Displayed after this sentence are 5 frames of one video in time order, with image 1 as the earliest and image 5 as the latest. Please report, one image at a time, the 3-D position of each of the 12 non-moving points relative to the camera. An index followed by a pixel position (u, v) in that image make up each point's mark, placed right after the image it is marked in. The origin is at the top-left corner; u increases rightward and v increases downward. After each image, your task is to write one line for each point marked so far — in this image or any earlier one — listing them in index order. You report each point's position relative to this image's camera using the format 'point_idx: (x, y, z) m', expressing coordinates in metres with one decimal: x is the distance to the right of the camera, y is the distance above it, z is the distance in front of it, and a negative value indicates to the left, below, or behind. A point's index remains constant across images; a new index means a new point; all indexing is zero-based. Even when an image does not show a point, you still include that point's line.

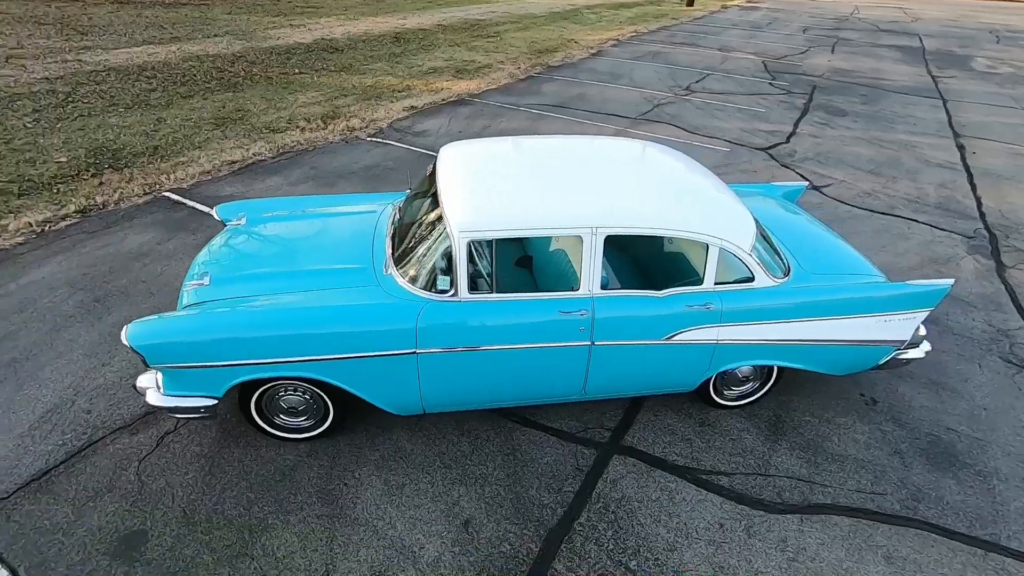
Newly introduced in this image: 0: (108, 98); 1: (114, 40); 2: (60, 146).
0: (-8.4, +4.0, +11.2) m
1: (-11.8, +7.4, +16.1) m
2: (-7.4, +2.3, +8.8) m
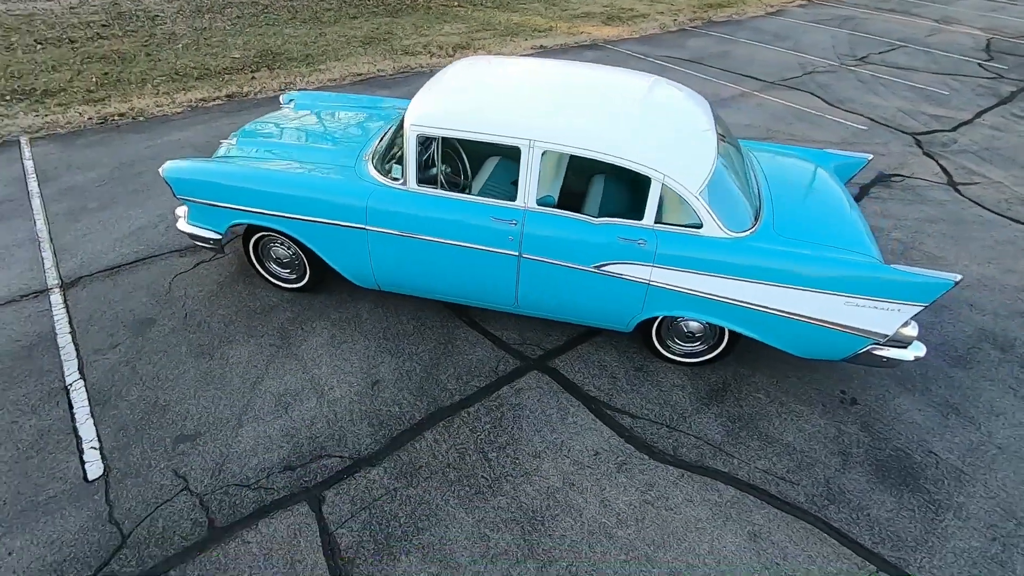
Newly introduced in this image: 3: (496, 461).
0: (-5.3, +6.7, +13.1) m
1: (-6.4, +11.0, +18.3) m
2: (-5.3, +4.8, +10.6) m
3: (-0.1, -1.1, +3.5) m
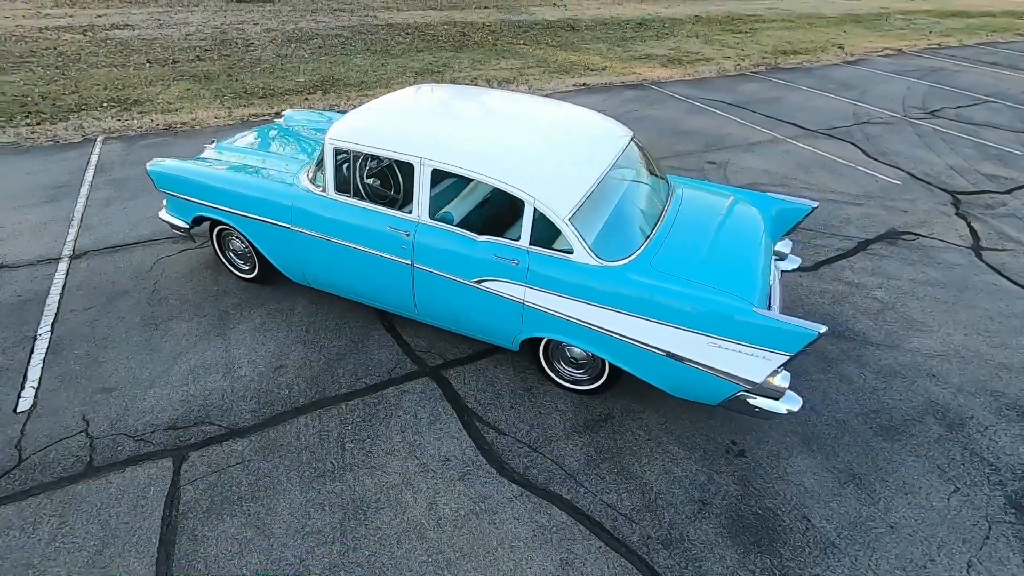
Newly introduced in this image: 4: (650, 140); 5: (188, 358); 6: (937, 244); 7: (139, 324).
0: (-3.8, +6.5, +14.4) m
1: (-3.6, +10.5, +20.0) m
2: (-4.5, +4.8, +11.9) m
3: (-1.1, -1.1, +3.7) m
4: (+2.3, +2.5, +9.1) m
5: (-2.6, -0.6, +4.4) m
6: (+5.2, +0.5, +6.6) m
7: (-3.3, -0.3, +4.7) m
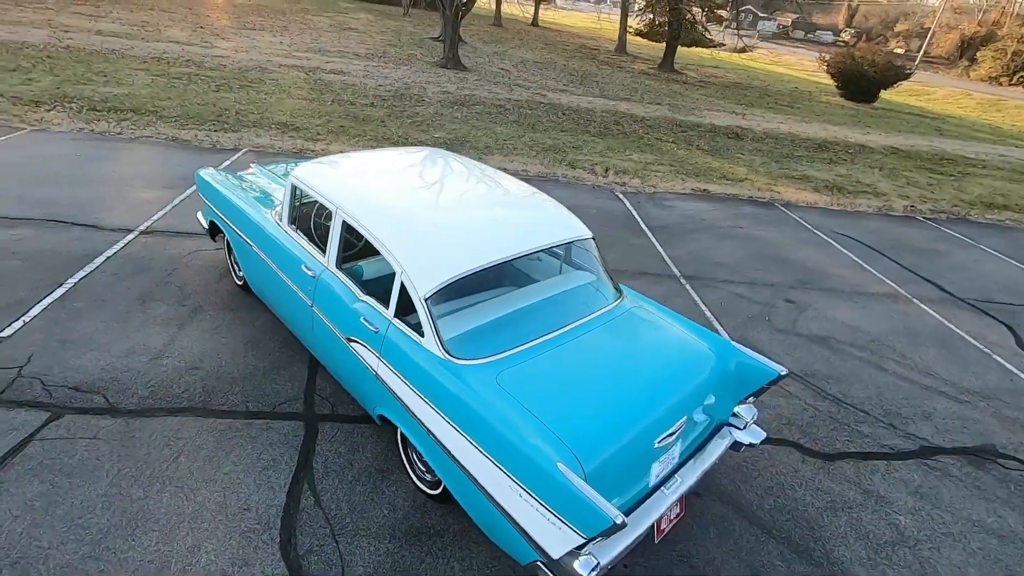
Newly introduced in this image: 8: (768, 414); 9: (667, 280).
0: (+0.3, +4.9, +15.4) m
1: (+3.1, +7.7, +21.0) m
2: (-1.5, +3.8, +13.1) m
3: (-2.3, -1.2, +3.8) m
4: (+3.4, +0.4, +8.2) m
5: (-3.4, -0.4, +4.9) m
6: (+4.7, -1.7, +4.7) m
7: (-3.8, -0.1, +5.4) m
8: (+2.4, -1.2, +5.0) m
9: (+2.1, +0.1, +7.3) m
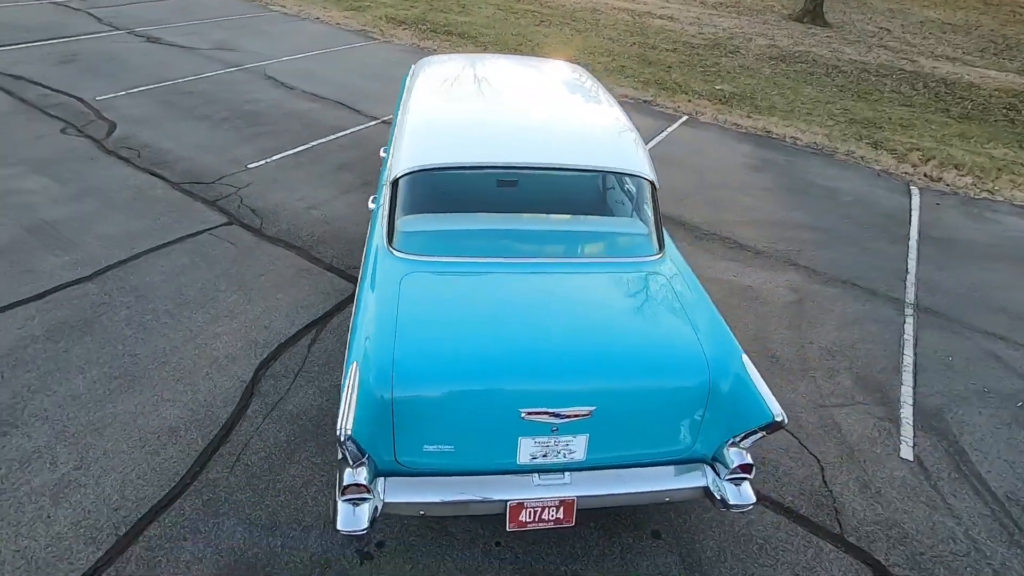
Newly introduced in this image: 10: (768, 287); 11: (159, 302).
0: (+7.8, +4.7, +12.3) m
1: (+13.9, +6.3, +15.2) m
2: (+4.8, +4.3, +11.4) m
3: (-2.2, +0.1, +4.7) m
4: (+5.1, -0.2, +5.2) m
5: (-2.2, +1.1, +6.1) m
6: (+3.7, -2.6, +1.9) m
7: (-2.2, +1.6, +6.7) m
8: (+2.2, -1.4, +3.3) m
9: (+3.6, -0.1, +5.2) m
10: (+2.5, 0.0, +5.2) m
11: (-2.9, -0.1, +4.4) m
